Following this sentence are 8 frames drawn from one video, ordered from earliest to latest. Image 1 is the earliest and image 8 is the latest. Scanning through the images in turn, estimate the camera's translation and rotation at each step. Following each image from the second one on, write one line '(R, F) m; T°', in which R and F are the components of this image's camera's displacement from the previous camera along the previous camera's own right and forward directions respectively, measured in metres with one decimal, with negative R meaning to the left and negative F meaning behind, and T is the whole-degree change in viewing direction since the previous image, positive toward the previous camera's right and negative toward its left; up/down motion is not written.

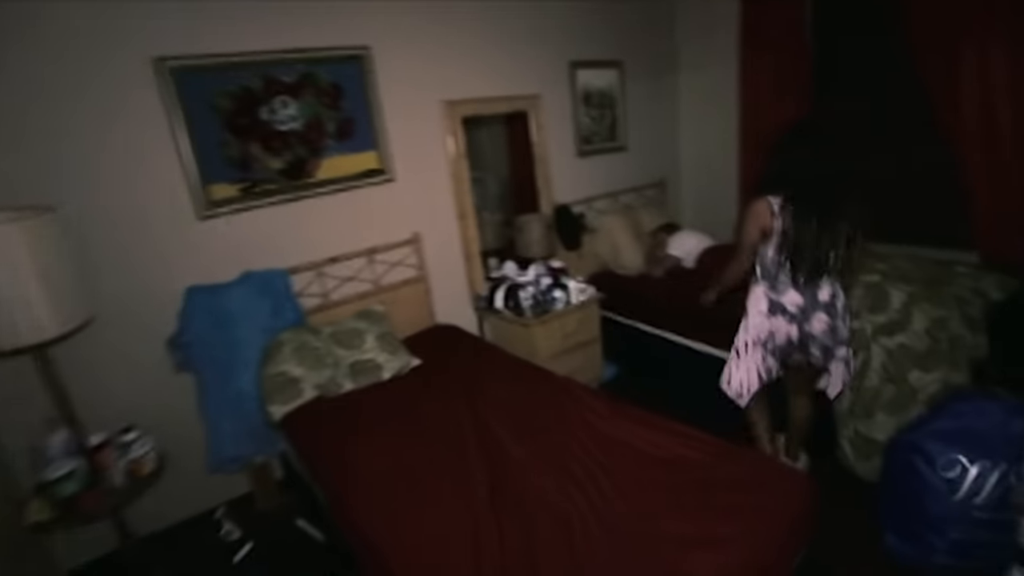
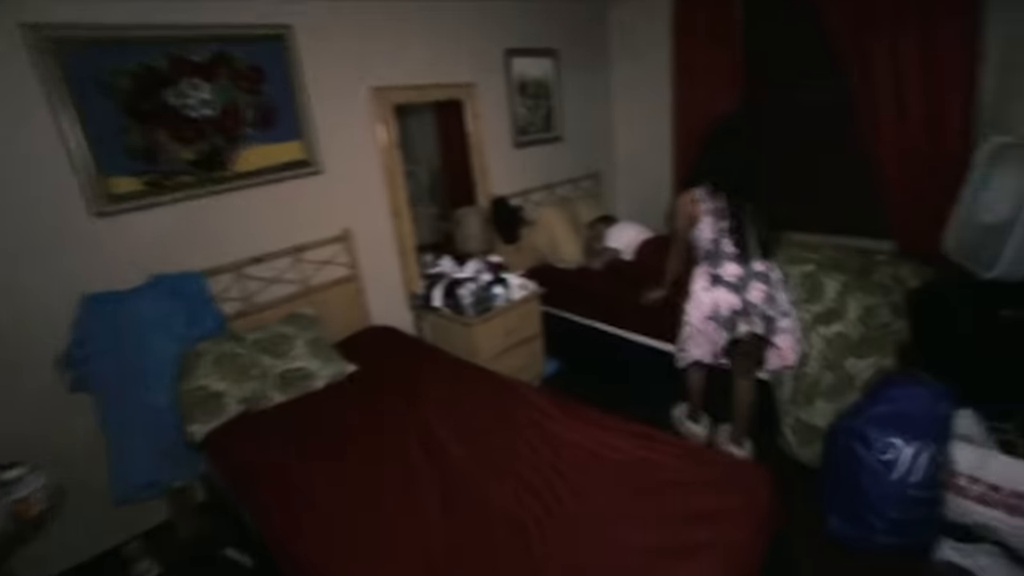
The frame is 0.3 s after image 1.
(0.0, +0.2) m; +4°
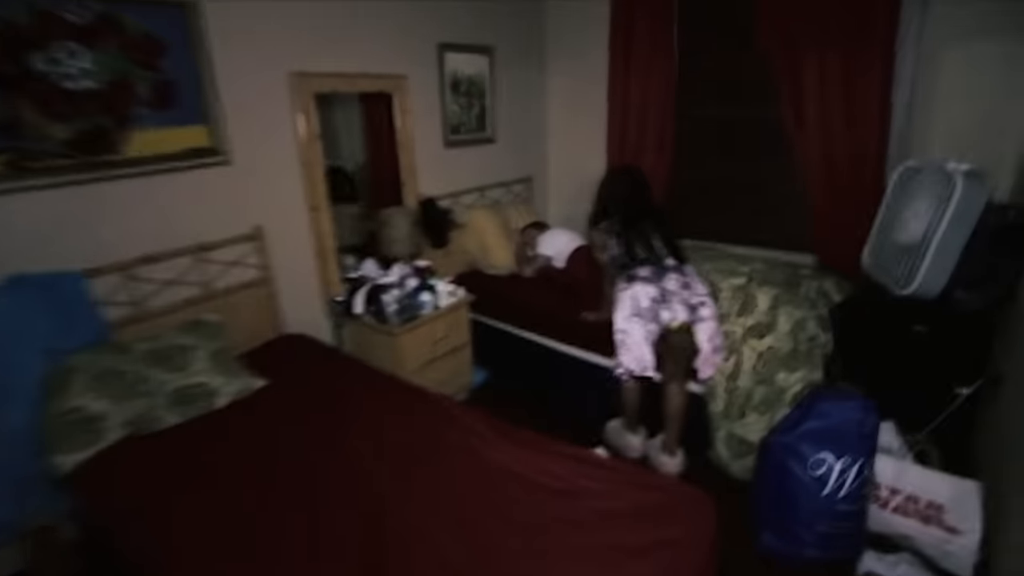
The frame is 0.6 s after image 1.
(0.0, +0.2) m; +5°
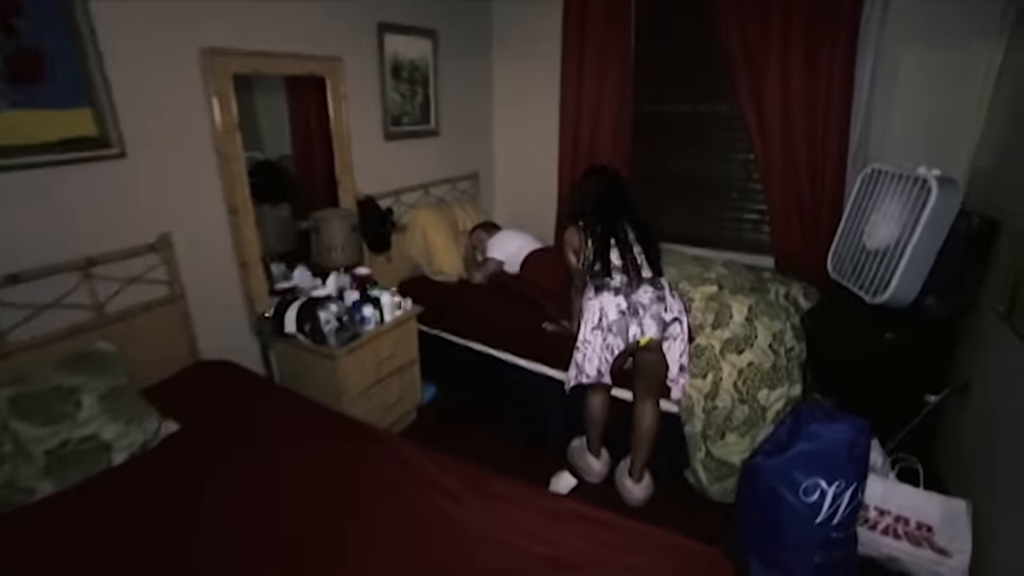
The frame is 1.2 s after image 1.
(-0.1, +0.4) m; +4°
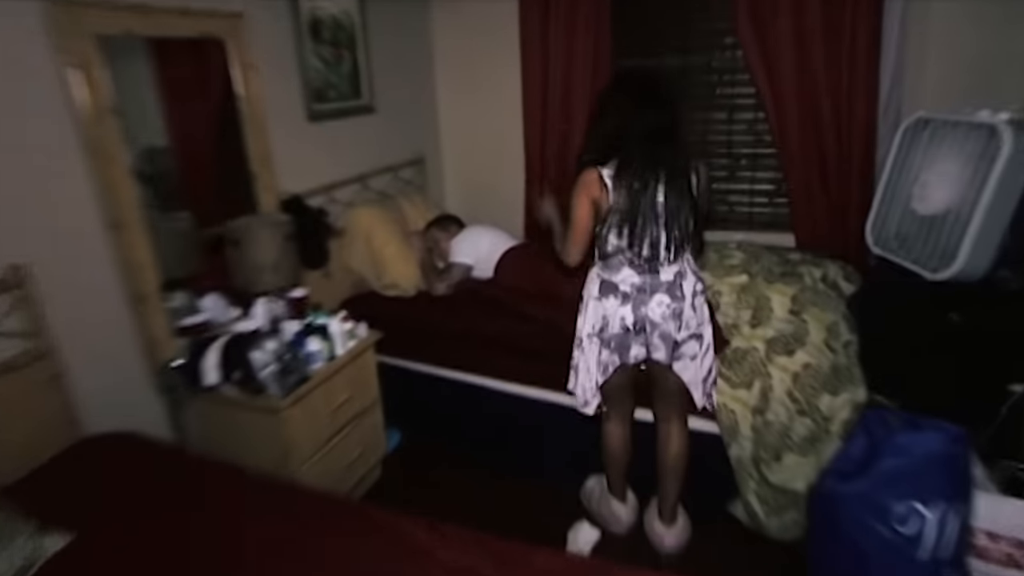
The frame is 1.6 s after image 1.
(-0.2, +0.8) m; +6°
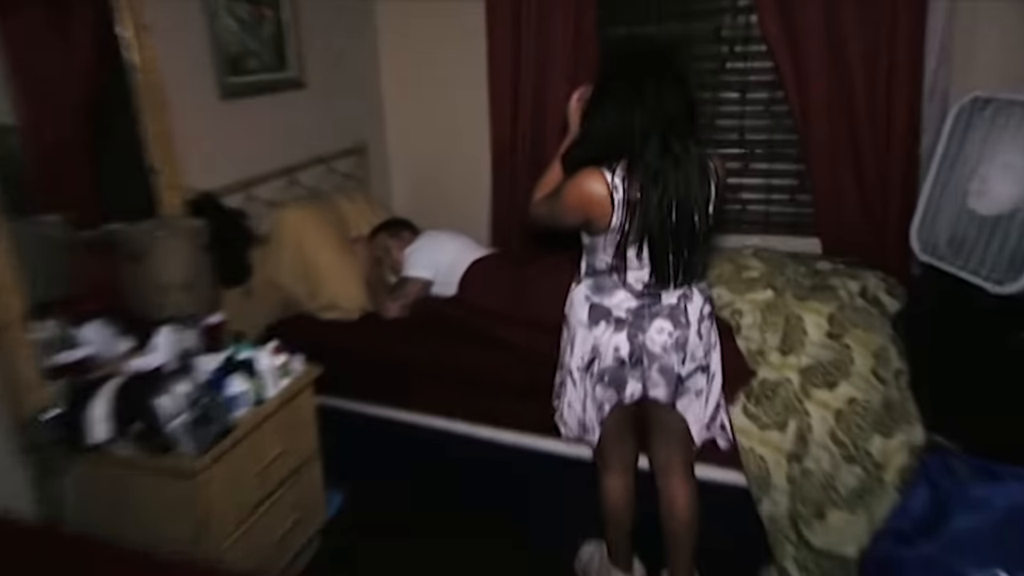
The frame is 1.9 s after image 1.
(-0.2, +0.6) m; +6°
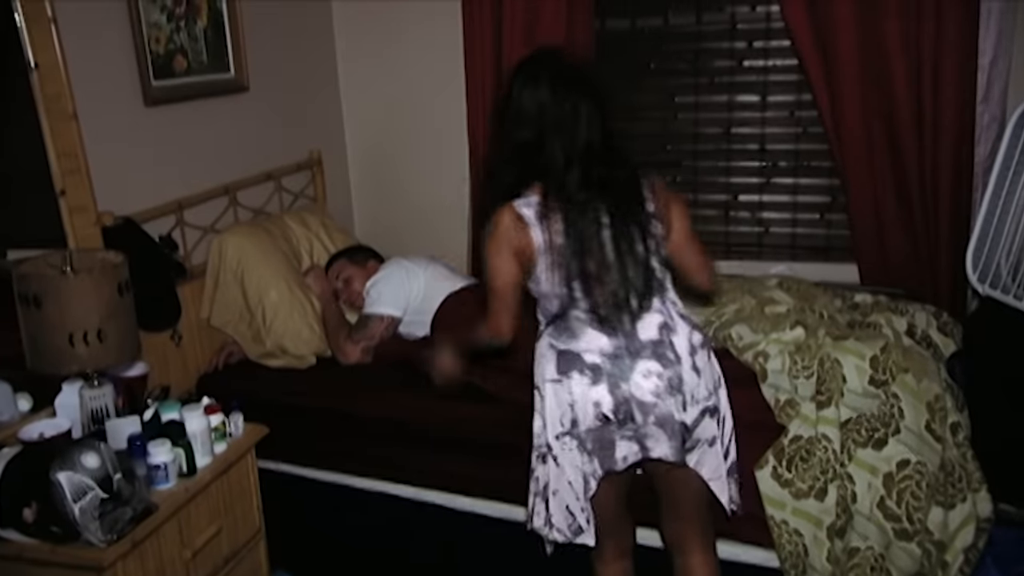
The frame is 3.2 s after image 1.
(0.0, +0.4) m; +1°
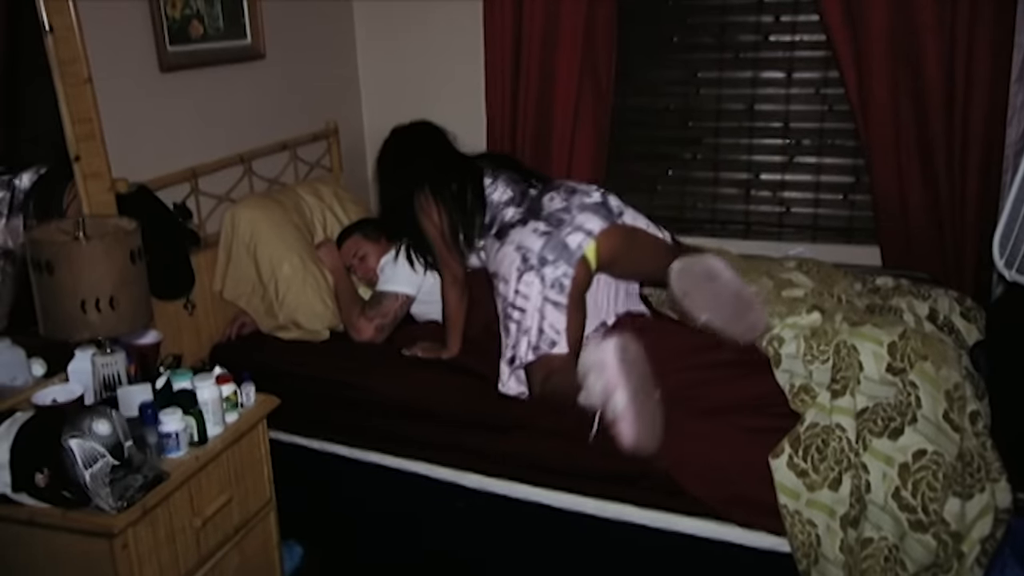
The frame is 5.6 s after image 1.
(0.0, 0.0) m; -1°
